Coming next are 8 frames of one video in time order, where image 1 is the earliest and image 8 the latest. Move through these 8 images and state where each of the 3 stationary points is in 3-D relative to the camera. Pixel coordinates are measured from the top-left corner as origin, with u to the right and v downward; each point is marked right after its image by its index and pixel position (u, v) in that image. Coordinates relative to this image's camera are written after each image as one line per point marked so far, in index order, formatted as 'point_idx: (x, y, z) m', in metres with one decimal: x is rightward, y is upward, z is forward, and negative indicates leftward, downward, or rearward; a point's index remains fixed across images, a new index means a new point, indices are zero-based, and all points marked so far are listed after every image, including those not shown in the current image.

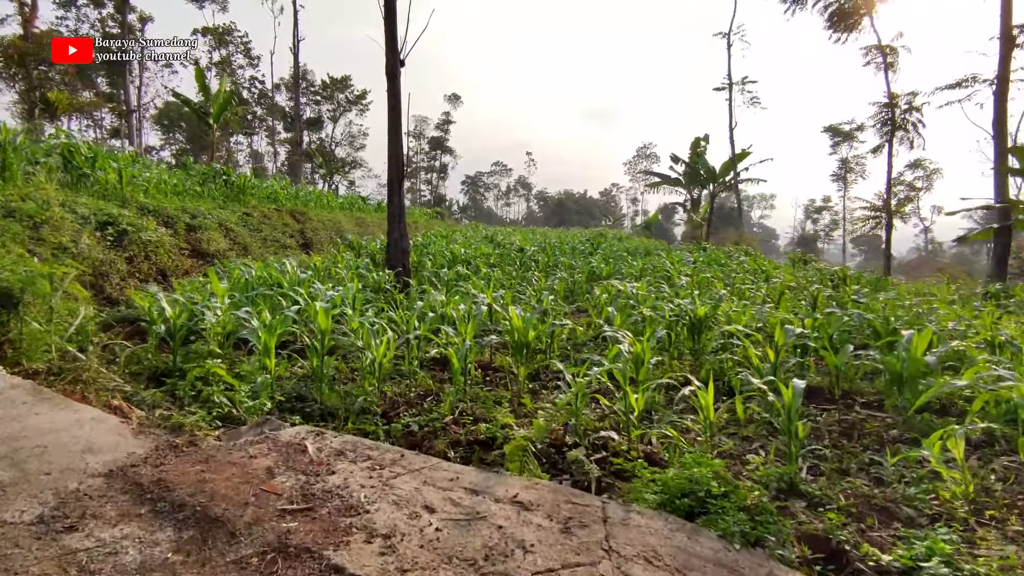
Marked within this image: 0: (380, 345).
0: (-0.6, -0.3, +2.7) m
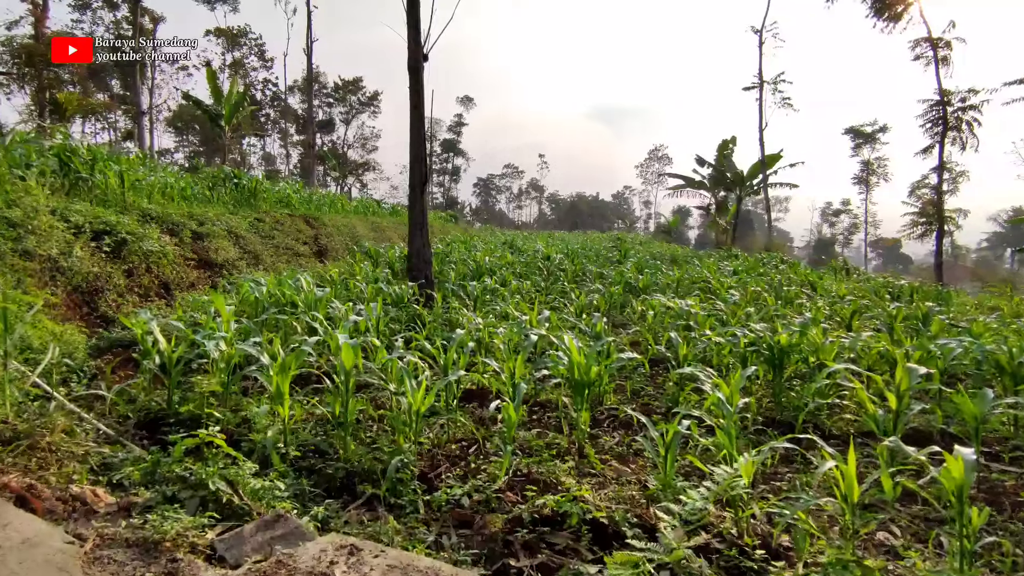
0: (-0.4, -0.4, +2.2) m
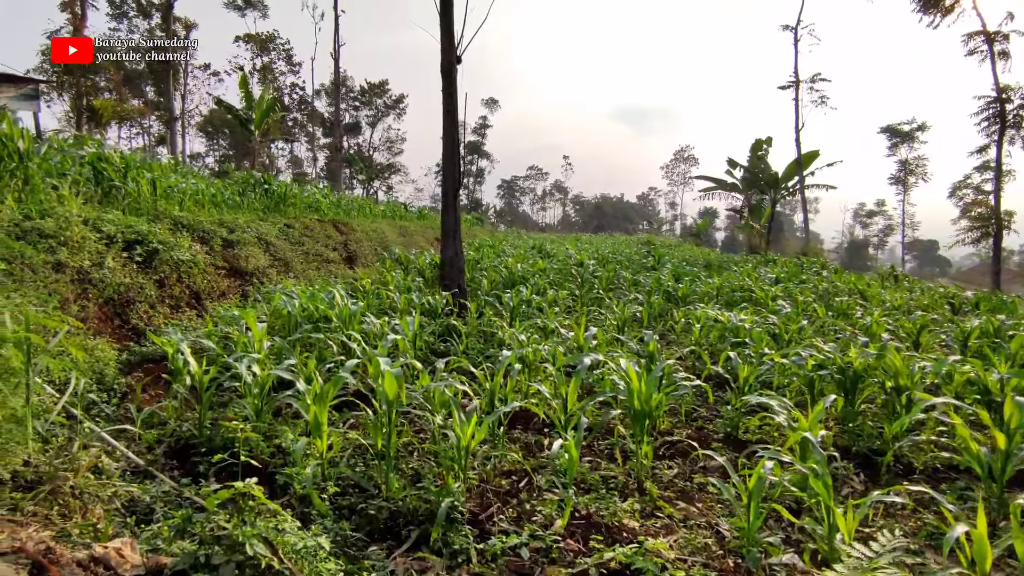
0: (-0.2, -0.5, +2.0) m
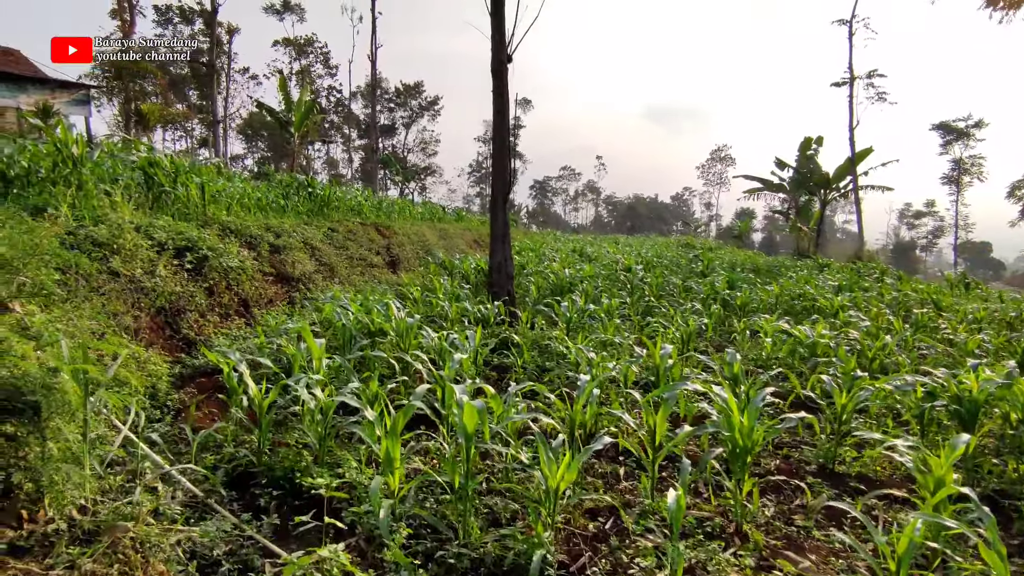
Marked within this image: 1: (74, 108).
0: (+0.1, -0.6, +1.8) m
1: (-10.0, +4.1, +12.8) m
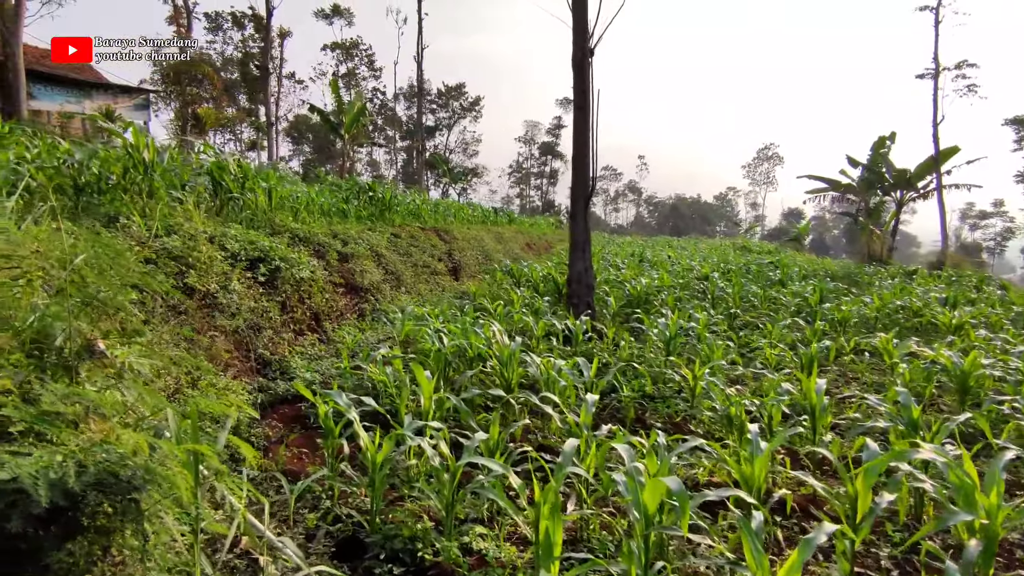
0: (+0.6, -0.7, +1.4) m
1: (-8.7, +4.1, +13.0) m
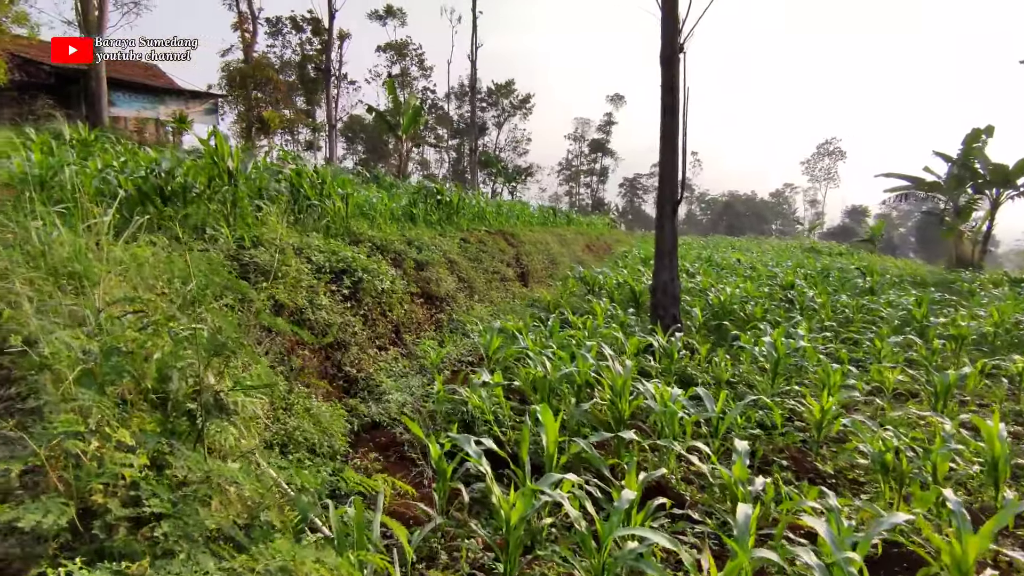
0: (+1.0, -0.8, +1.1) m
1: (-7.3, +4.1, +13.4) m
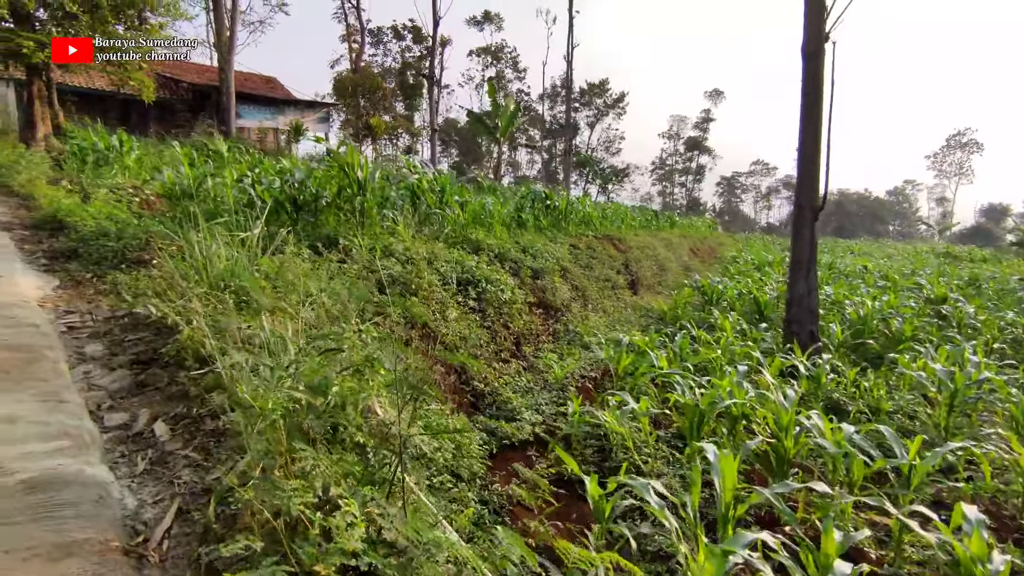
0: (+1.4, -0.9, +0.8) m
1: (-4.9, +4.1, +14.2) m
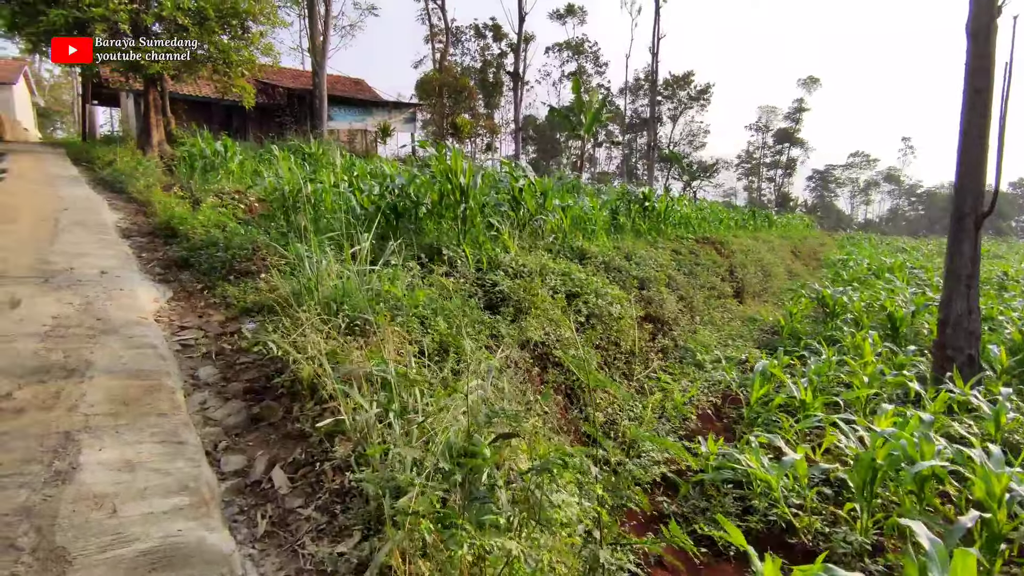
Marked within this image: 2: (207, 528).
0: (+1.7, -1.0, +0.3) m
1: (-2.8, +4.2, +14.4) m
2: (-0.7, -0.5, +1.2) m
